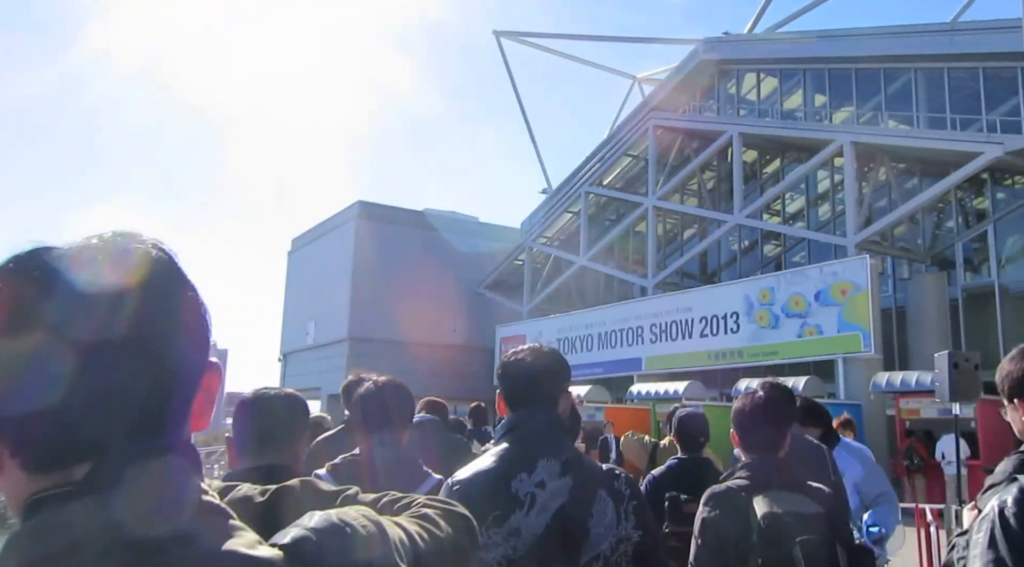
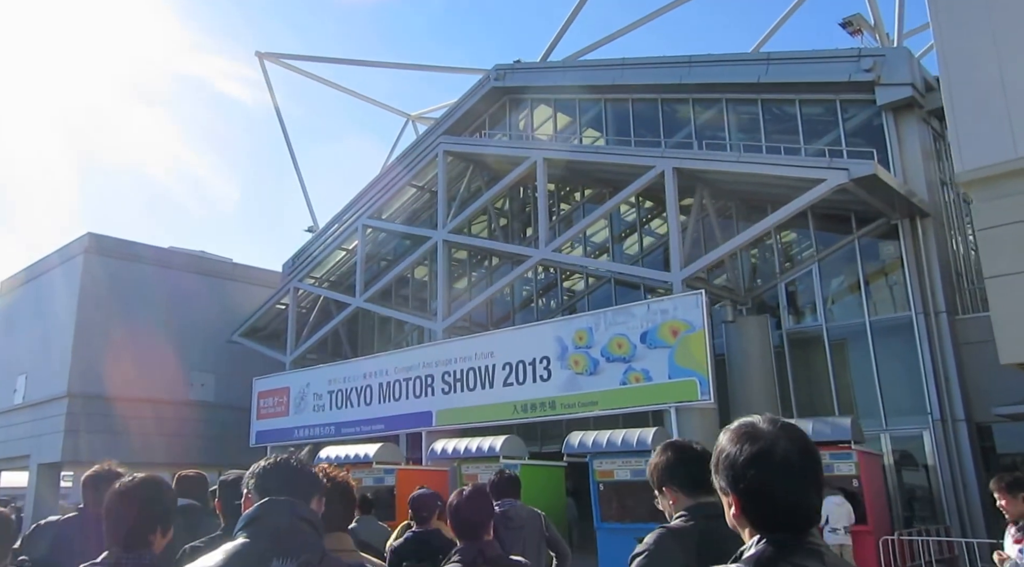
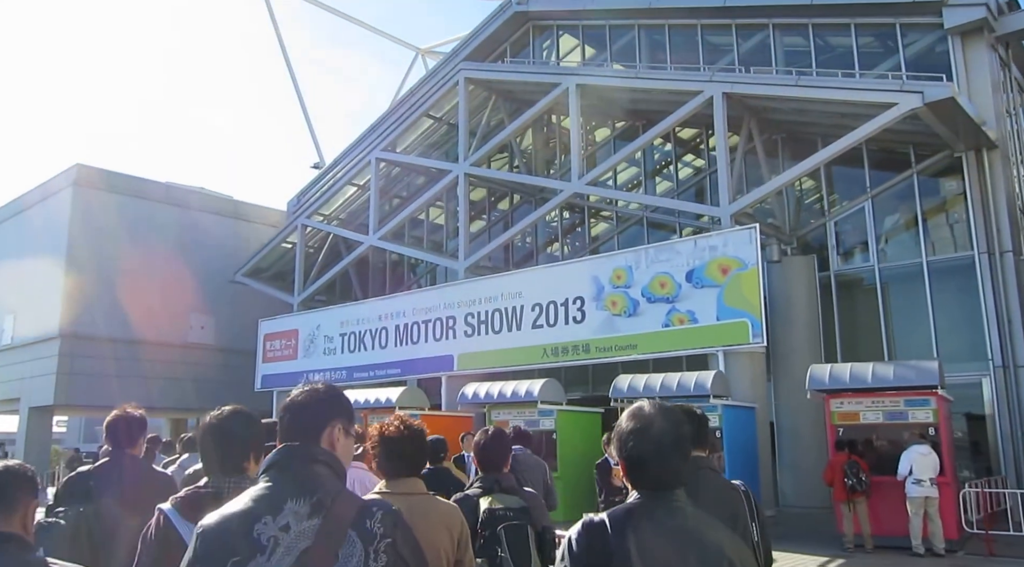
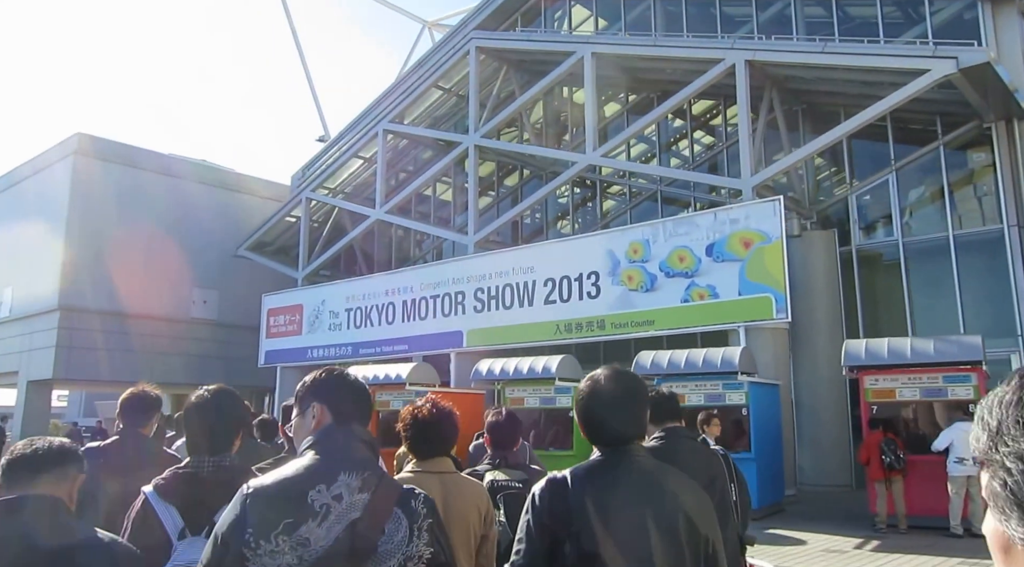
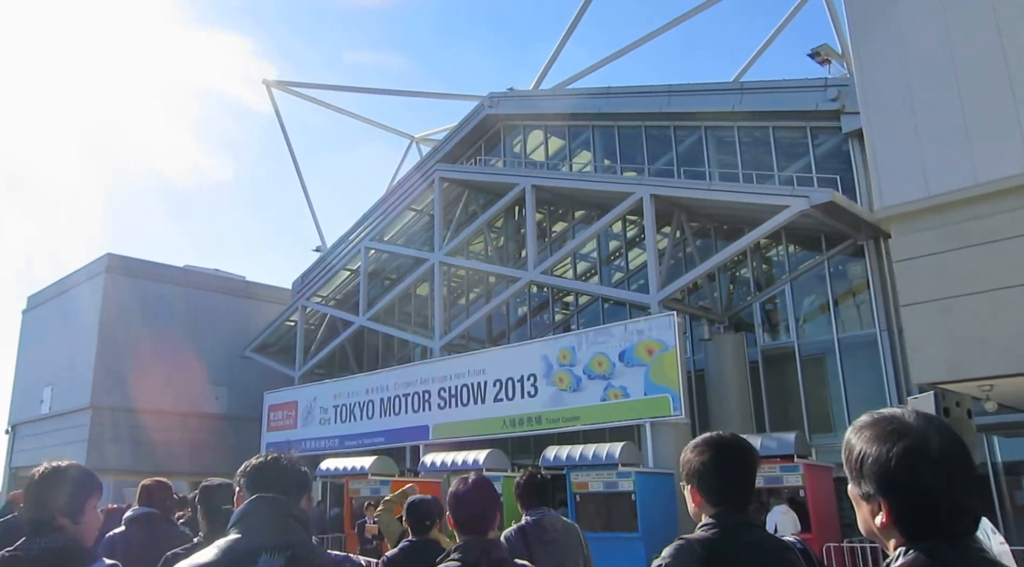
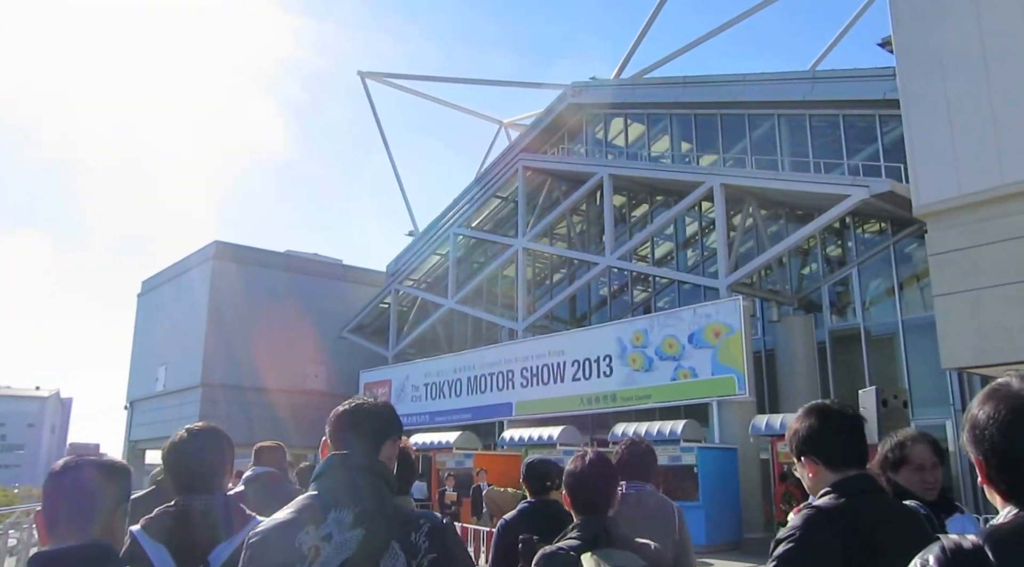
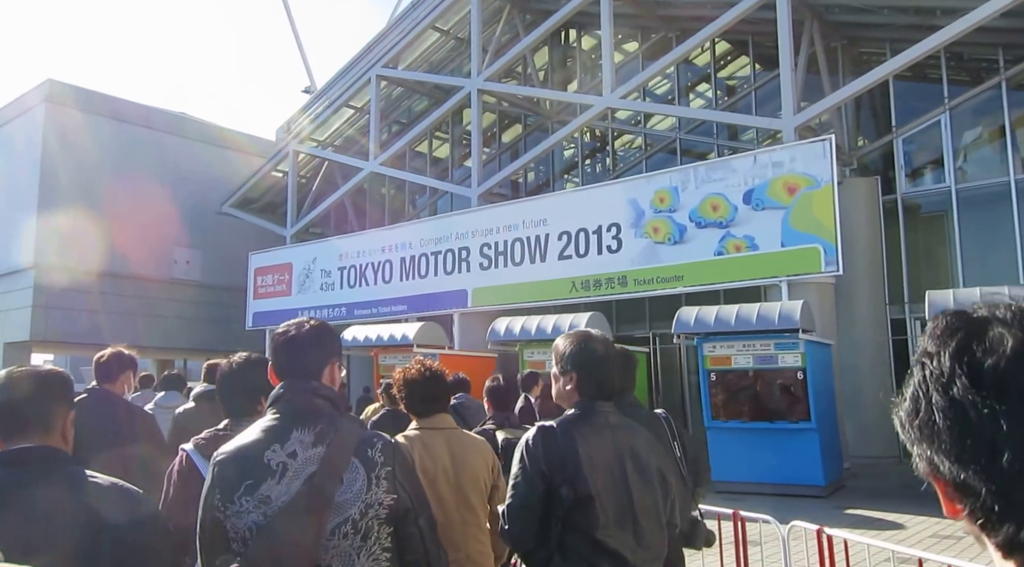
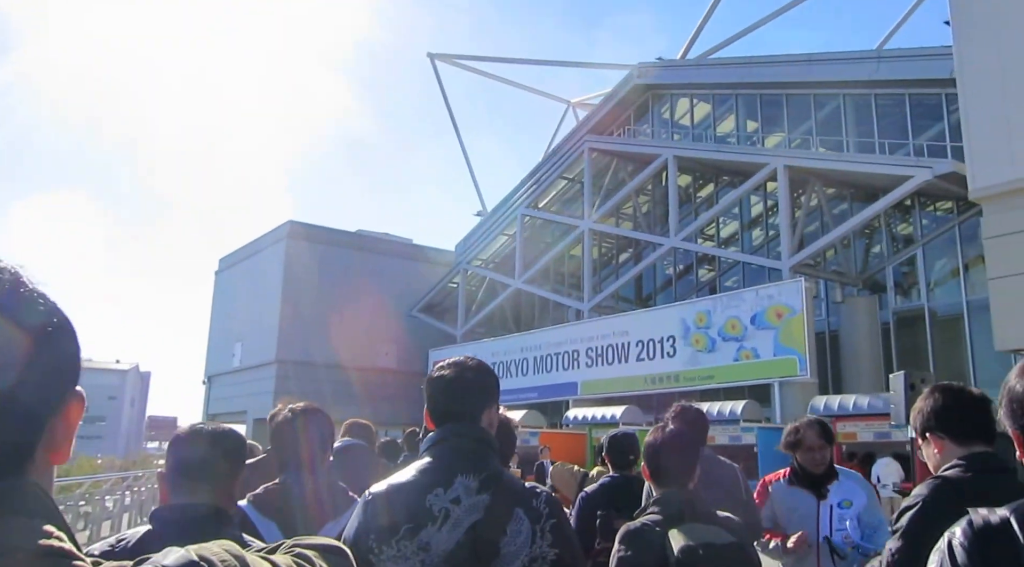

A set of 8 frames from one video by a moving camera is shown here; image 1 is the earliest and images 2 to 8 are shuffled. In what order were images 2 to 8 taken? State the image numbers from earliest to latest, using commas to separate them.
8, 6, 5, 2, 3, 4, 7
